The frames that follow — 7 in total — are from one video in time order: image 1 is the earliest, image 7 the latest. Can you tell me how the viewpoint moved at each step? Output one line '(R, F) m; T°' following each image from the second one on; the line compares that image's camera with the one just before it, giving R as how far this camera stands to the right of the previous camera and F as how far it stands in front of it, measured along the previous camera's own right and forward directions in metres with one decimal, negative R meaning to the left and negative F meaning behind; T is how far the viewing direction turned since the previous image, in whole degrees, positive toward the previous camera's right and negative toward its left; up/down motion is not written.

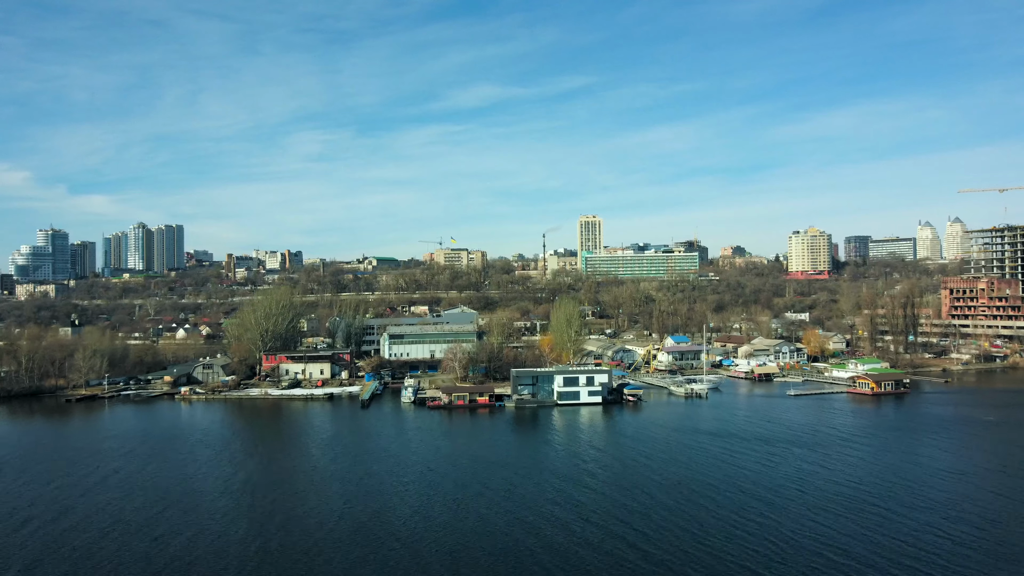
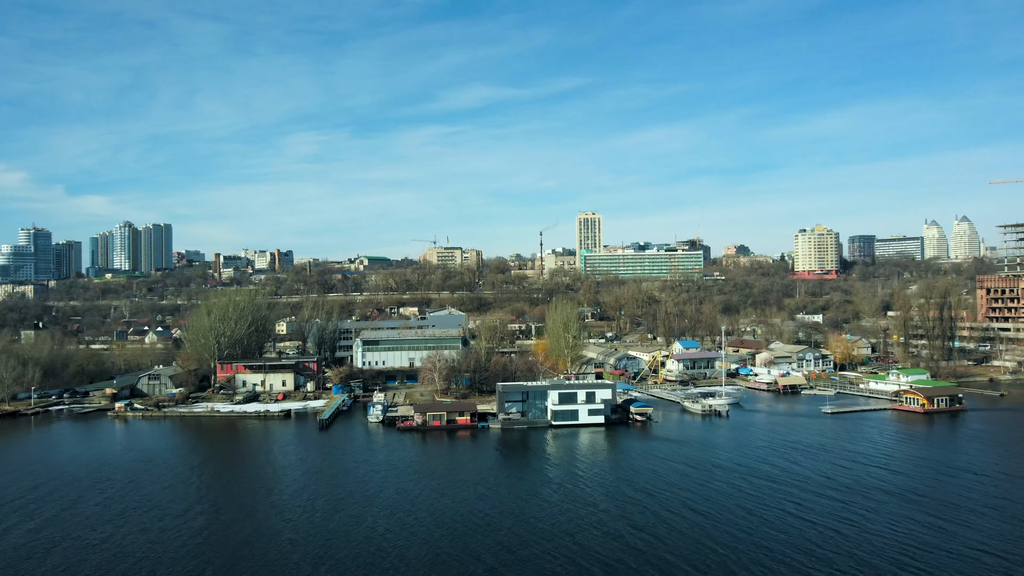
(+0.3, +3.3) m; 0°
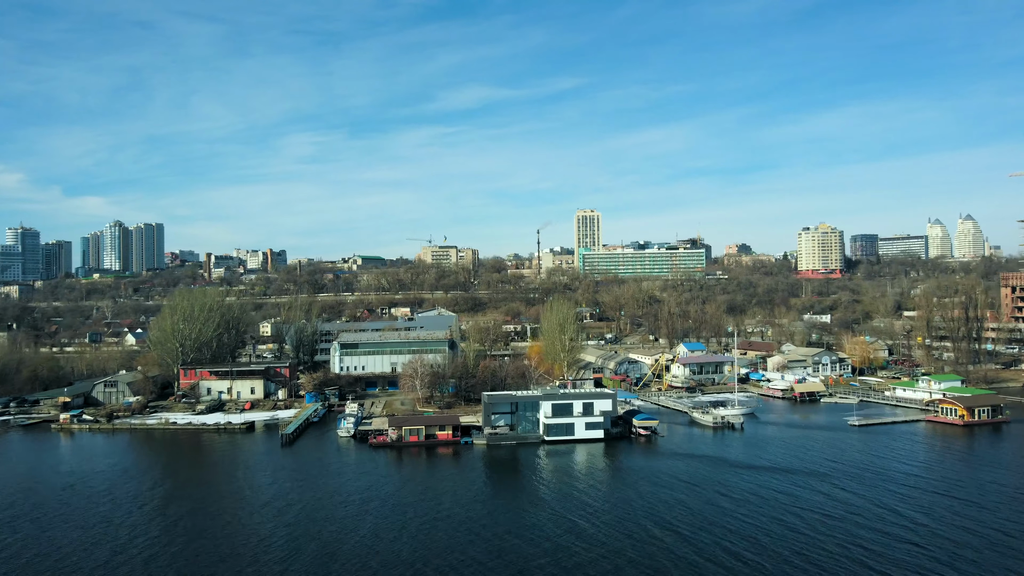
(+0.2, +2.0) m; 0°
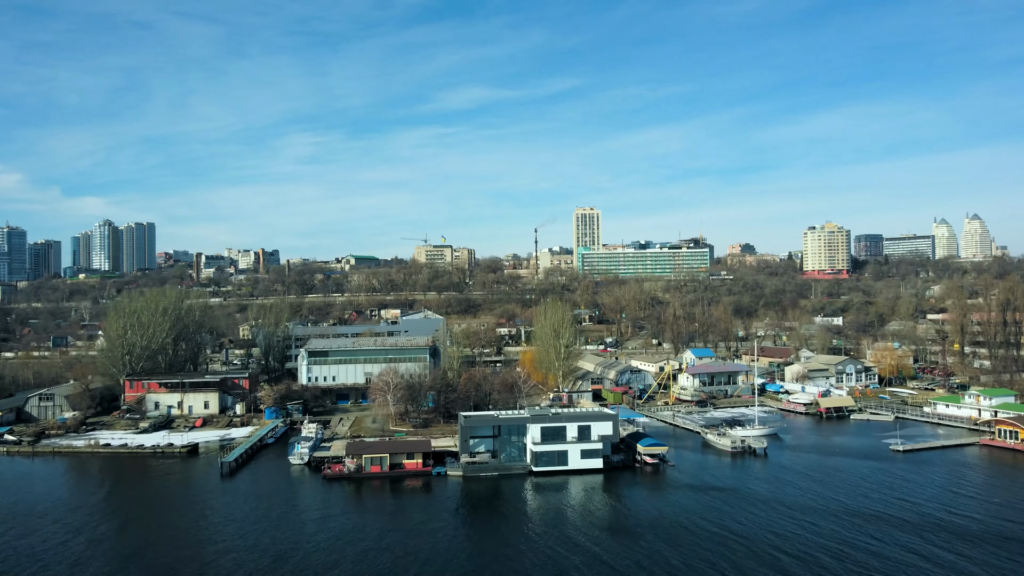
(+0.3, +2.5) m; 0°
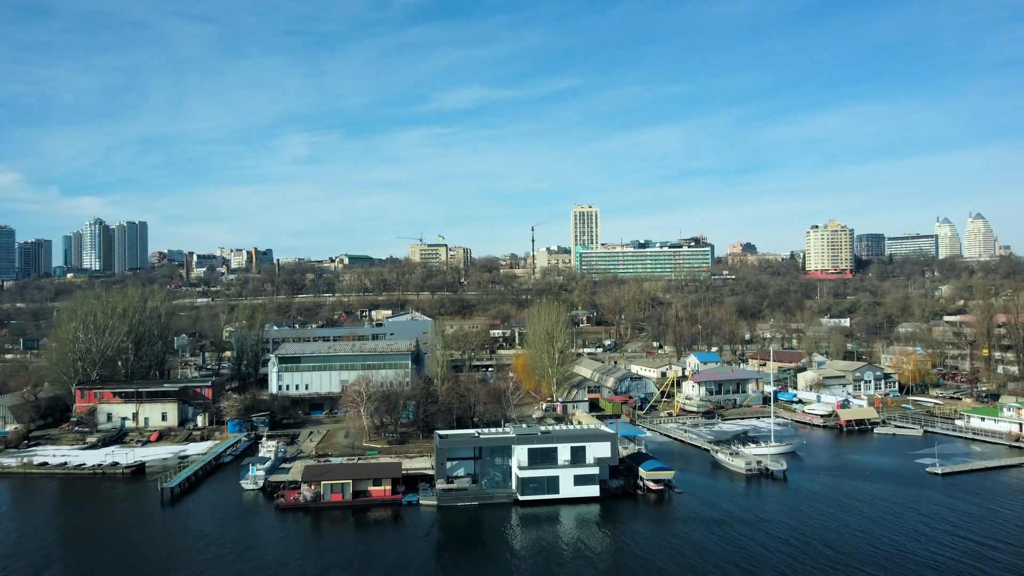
(+0.2, +1.7) m; 0°
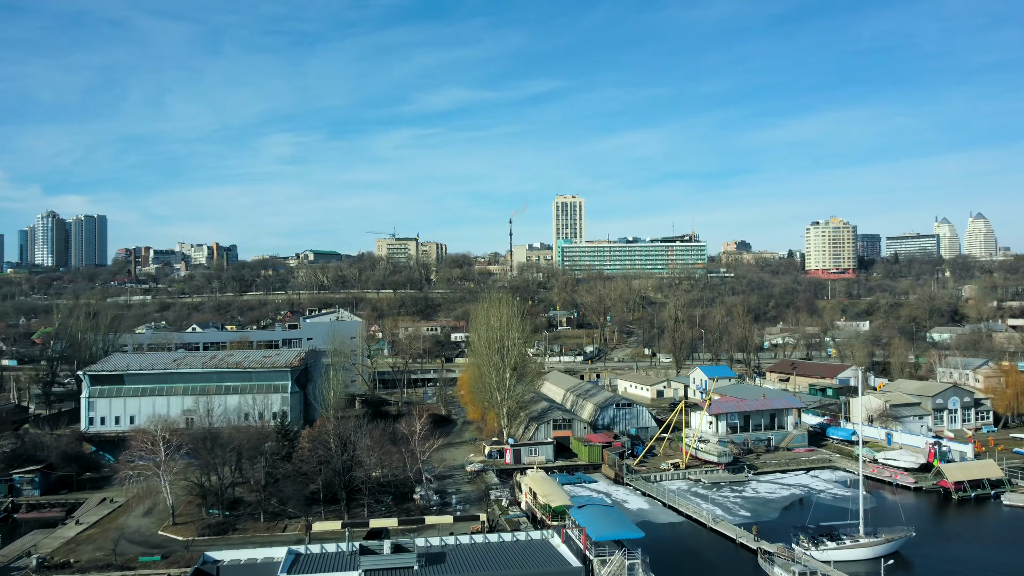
(+0.9, +6.1) m; +1°
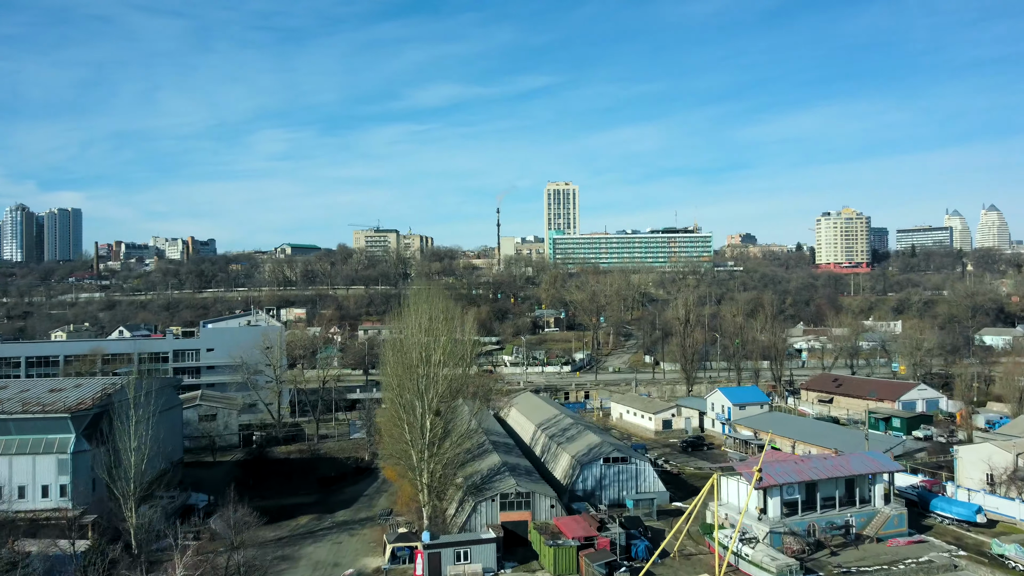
(+0.7, +4.9) m; 0°
